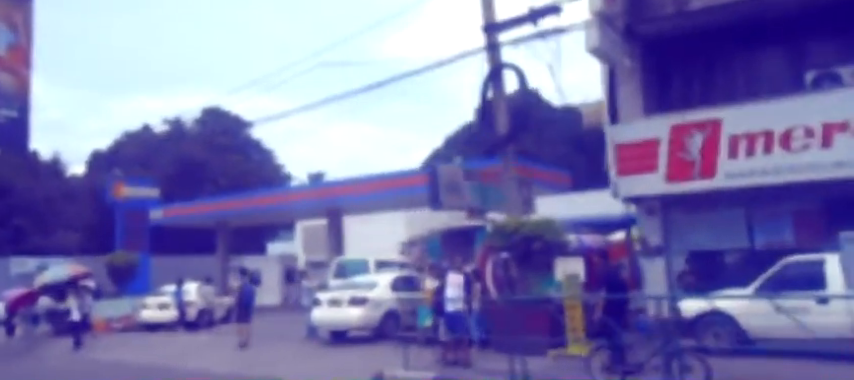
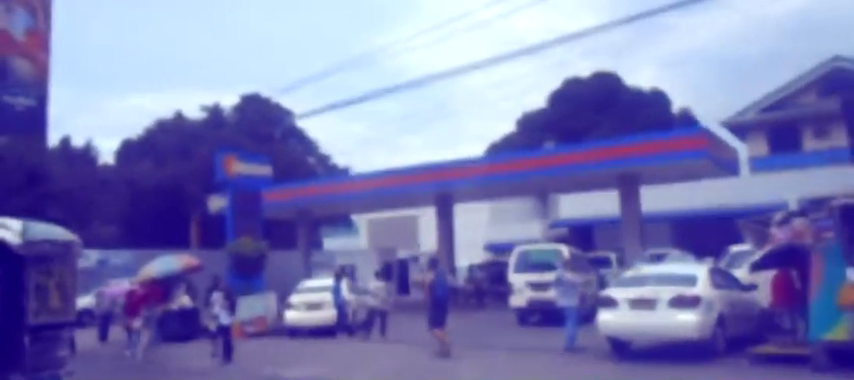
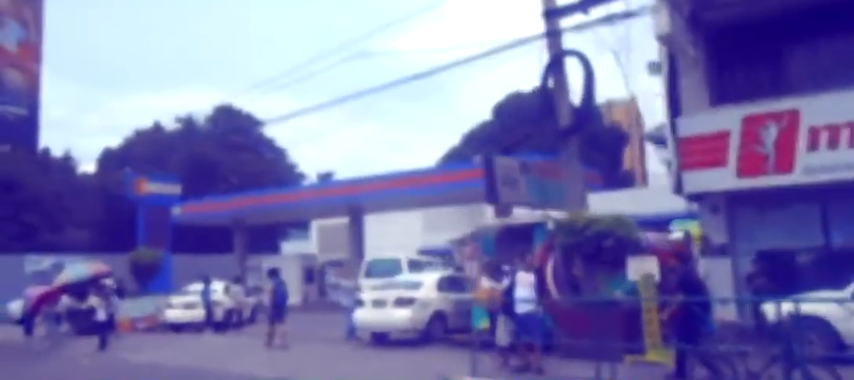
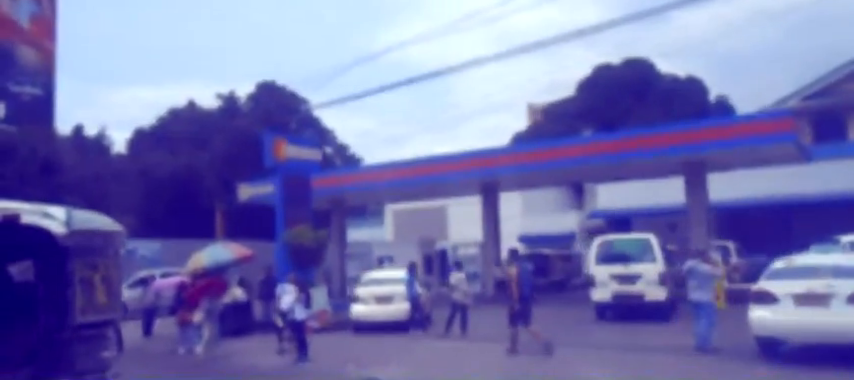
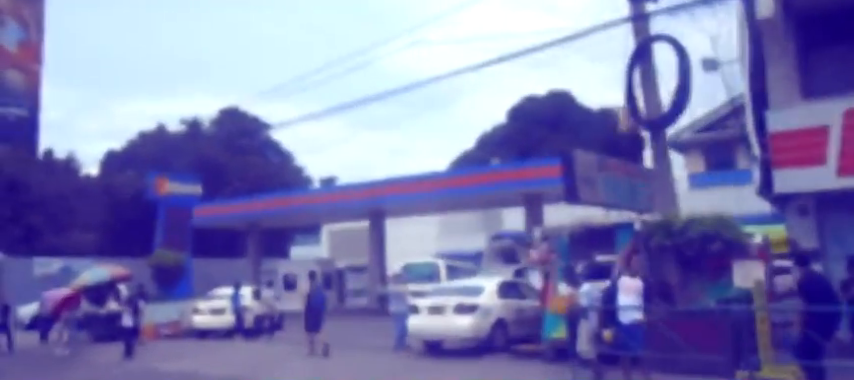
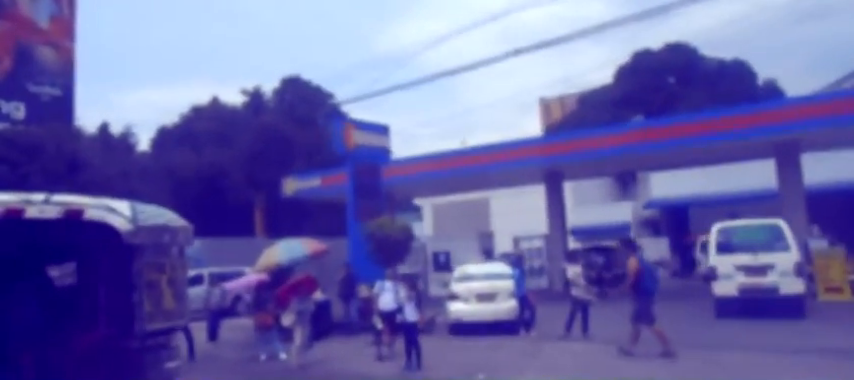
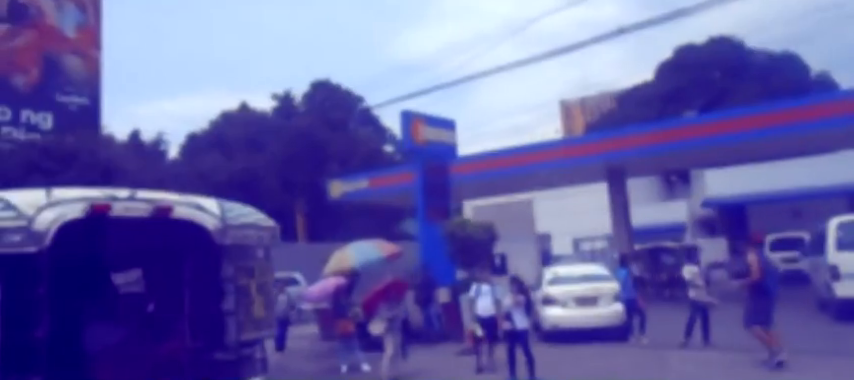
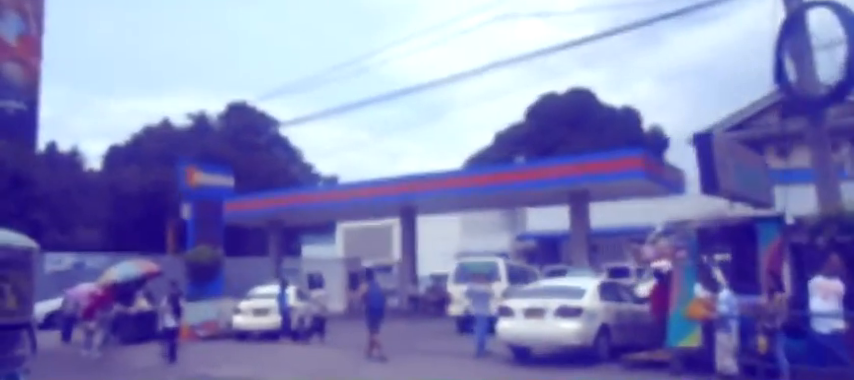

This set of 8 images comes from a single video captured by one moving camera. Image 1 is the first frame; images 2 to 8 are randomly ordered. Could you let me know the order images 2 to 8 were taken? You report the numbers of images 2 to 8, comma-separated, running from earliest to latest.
3, 5, 8, 2, 4, 6, 7
